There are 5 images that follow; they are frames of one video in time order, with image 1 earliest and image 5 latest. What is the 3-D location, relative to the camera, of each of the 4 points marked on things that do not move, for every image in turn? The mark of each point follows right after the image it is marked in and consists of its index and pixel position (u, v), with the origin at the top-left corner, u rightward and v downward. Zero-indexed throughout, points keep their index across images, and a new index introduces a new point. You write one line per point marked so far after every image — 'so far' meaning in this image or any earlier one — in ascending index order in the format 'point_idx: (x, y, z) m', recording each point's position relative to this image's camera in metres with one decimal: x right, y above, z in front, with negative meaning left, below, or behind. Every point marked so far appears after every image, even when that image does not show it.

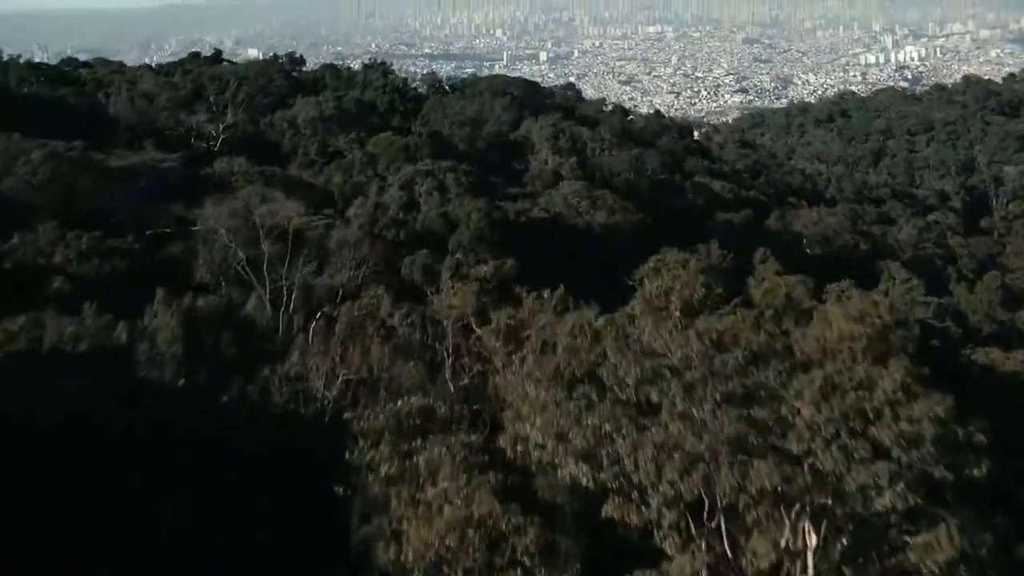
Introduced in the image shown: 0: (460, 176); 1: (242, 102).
0: (-0.7, +1.5, +12.2) m
1: (-4.7, +3.2, +14.9) m
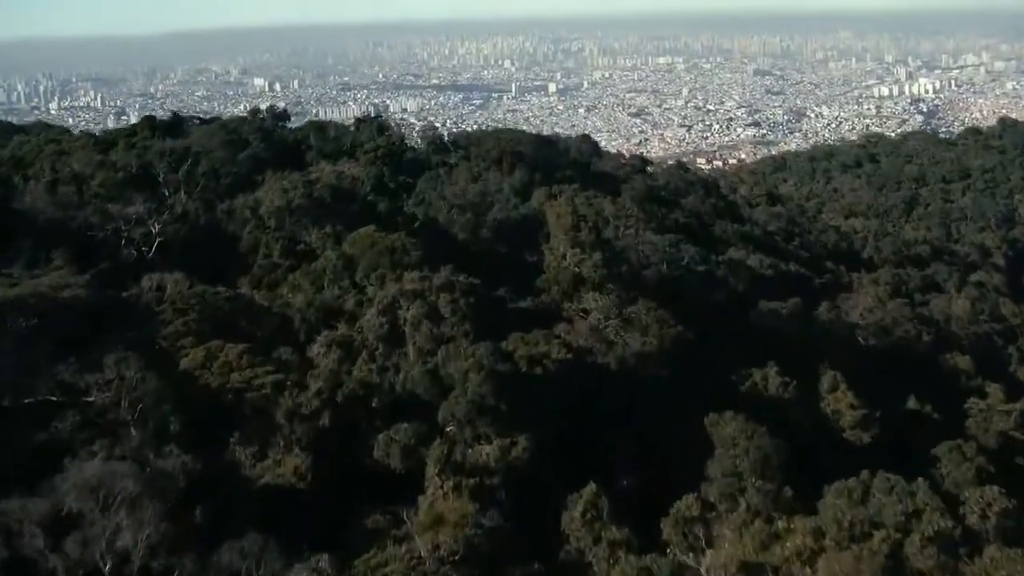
0: (-0.6, -0.1, +9.6) m
1: (-4.5, +1.5, +12.4) m
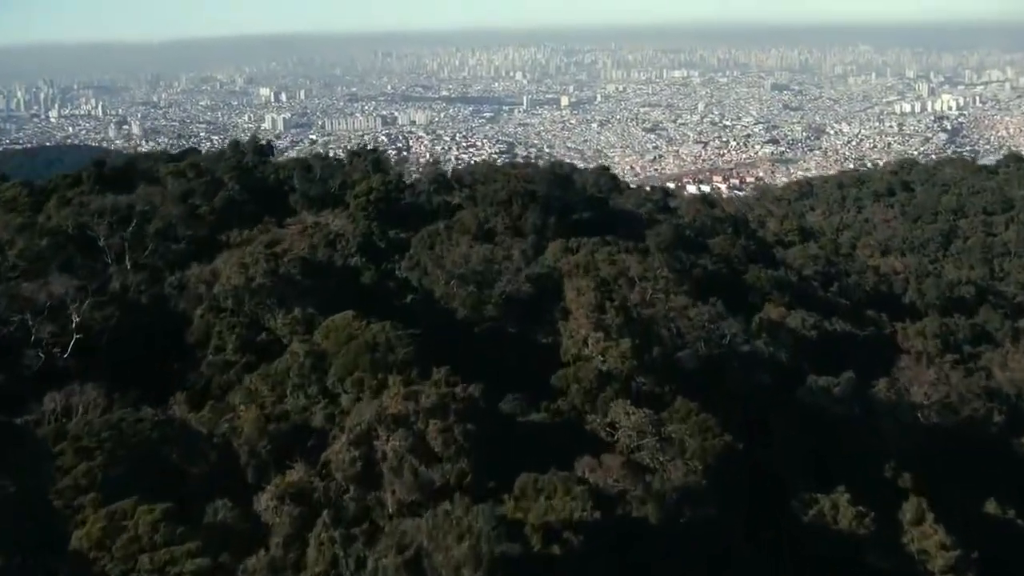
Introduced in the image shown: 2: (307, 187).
0: (-0.5, -1.2, +7.5) m
1: (-4.4, +0.5, +10.3) m
2: (-3.5, +1.7, +14.7) m
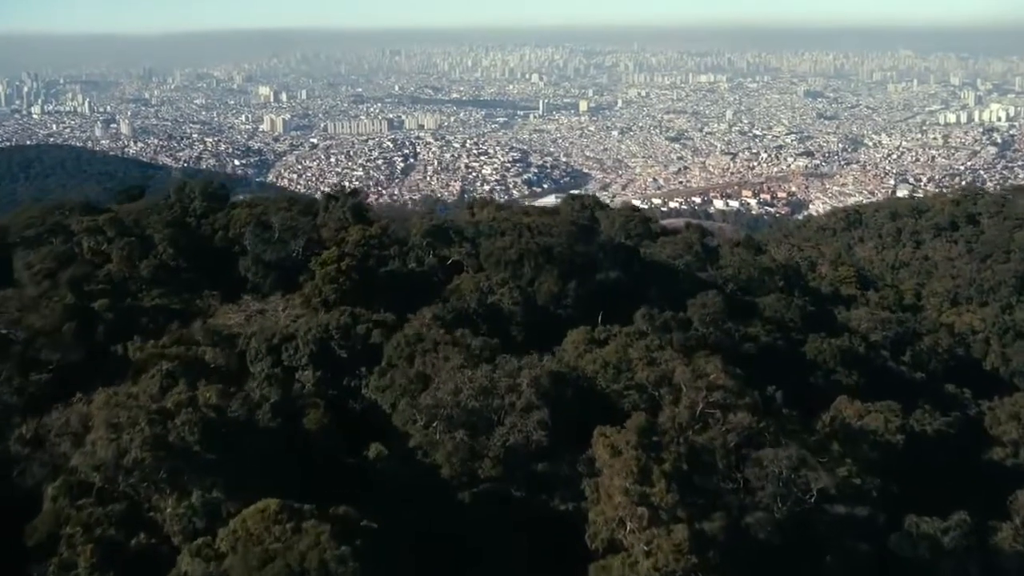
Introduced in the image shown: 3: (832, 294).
0: (-0.5, -2.5, +4.3) m
1: (-4.3, -0.7, +7.2) m
2: (-3.4, +0.5, +11.6) m
3: (+7.0, -0.2, +18.9) m
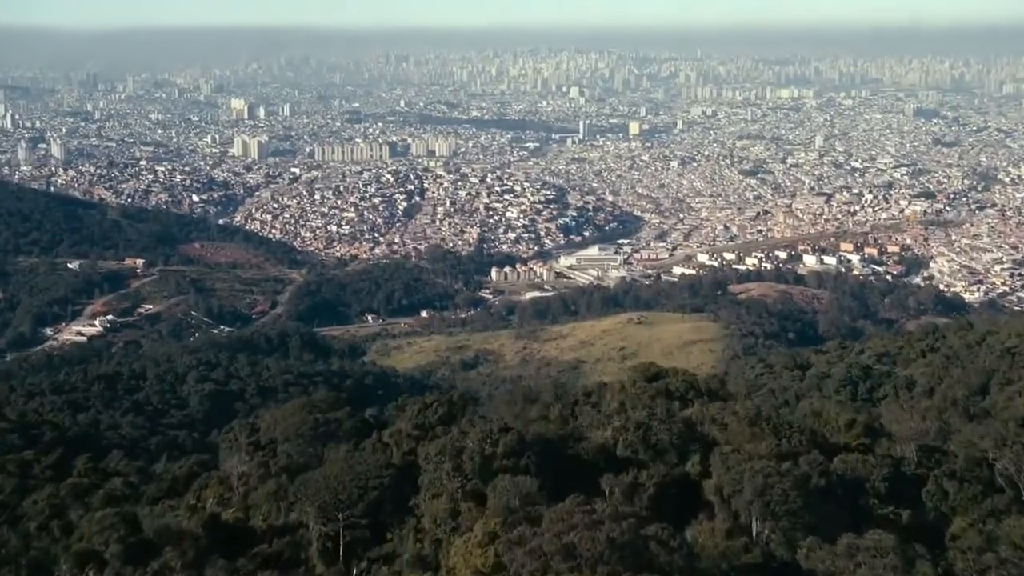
0: (-0.8, -6.2, -4.6) m
1: (-4.4, -4.3, -1.7) m
2: (-3.3, -3.0, +2.7) m
3: (+7.3, -3.6, +9.7) m
